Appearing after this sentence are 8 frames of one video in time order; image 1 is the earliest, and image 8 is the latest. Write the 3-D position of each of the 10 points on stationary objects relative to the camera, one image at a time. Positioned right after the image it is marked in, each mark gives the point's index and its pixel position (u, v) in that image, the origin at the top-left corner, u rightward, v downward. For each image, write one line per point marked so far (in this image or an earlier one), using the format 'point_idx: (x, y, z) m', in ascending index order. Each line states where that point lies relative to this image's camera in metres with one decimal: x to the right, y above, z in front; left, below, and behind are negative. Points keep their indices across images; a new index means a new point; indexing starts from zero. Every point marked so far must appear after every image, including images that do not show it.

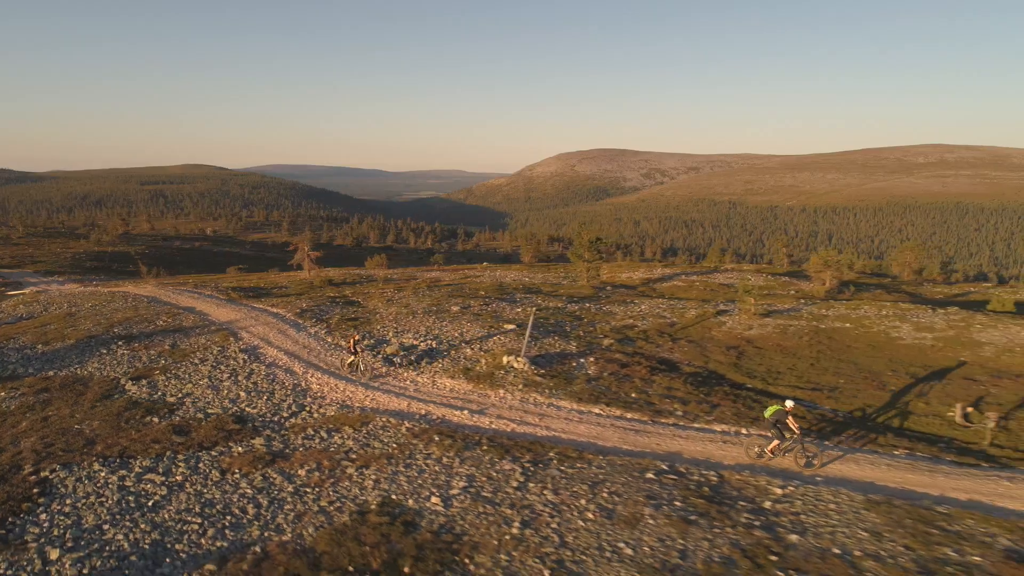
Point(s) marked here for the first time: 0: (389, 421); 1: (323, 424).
0: (-4.3, -4.6, +19.2) m
1: (-6.5, -4.7, +19.1) m
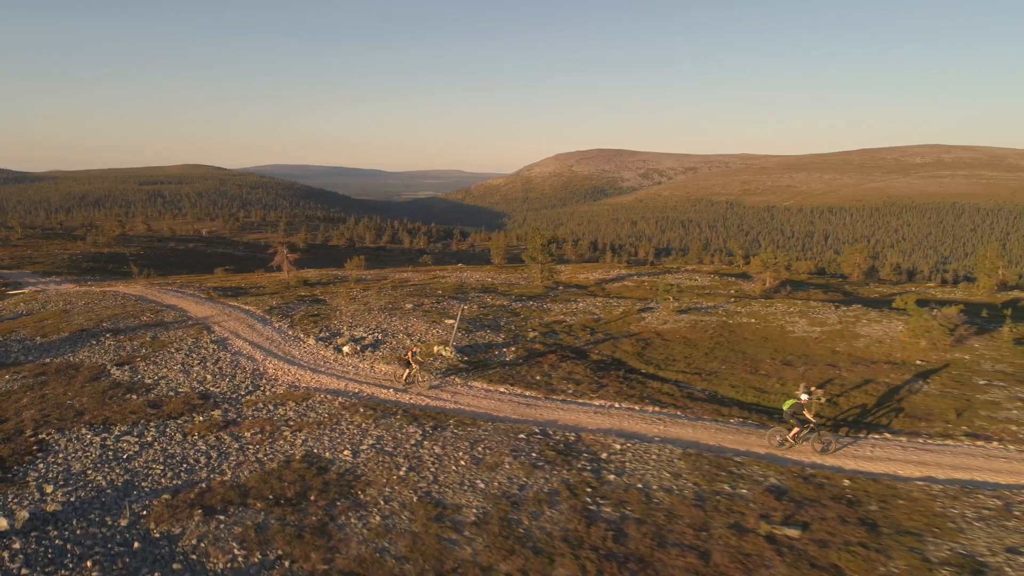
0: (-7.8, -4.6, +23.3) m
1: (-10.1, -4.6, +23.2) m
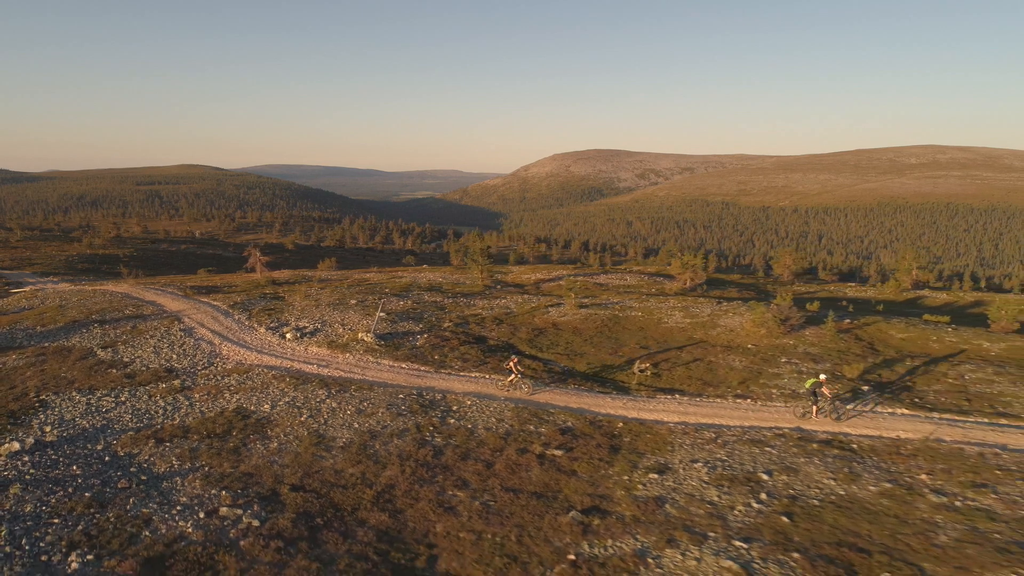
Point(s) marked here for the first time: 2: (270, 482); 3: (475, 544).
0: (-13.5, -4.5, +30.0) m
1: (-15.8, -4.5, +29.9) m
2: (-8.4, -6.7, +19.3) m
3: (-1.1, -7.5, +16.4) m
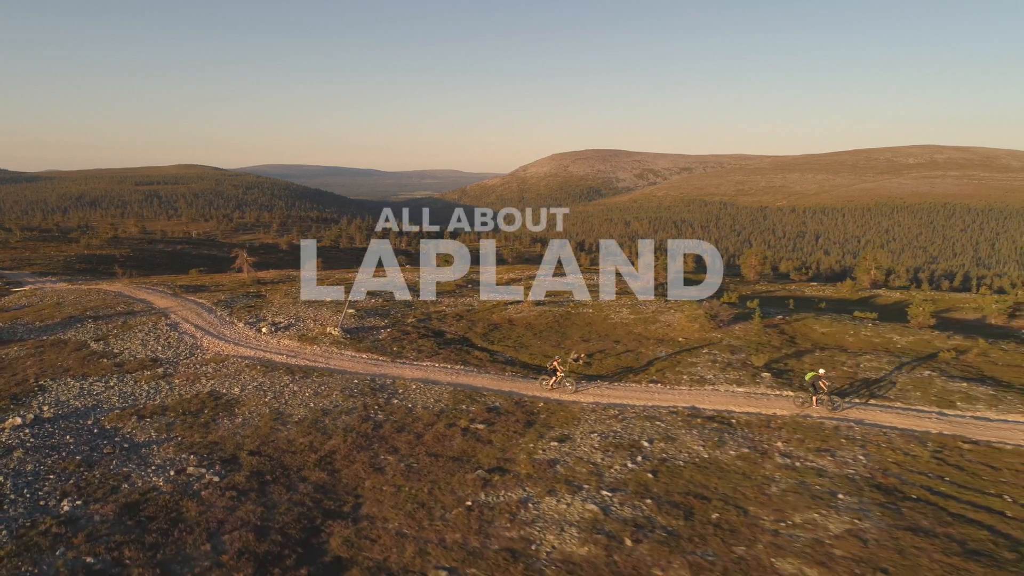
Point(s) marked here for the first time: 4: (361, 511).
0: (-16.7, -4.4, +33.7) m
1: (-19.0, -4.4, +33.6) m
2: (-11.7, -6.6, +23.0) m
3: (-4.3, -7.4, +20.1) m
4: (-5.2, -7.7, +19.2) m
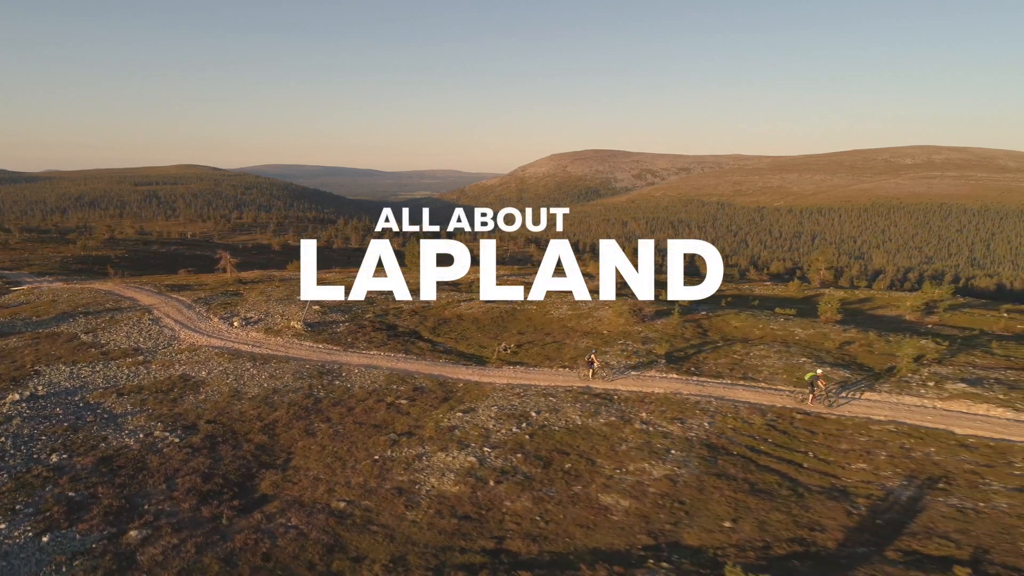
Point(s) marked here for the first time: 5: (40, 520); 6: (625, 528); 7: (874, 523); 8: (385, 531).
0: (-21.2, -4.3, +38.5) m
1: (-23.4, -4.3, +38.5) m
2: (-16.1, -6.5, +27.9) m
3: (-8.7, -7.3, +25.0) m
4: (-9.7, -7.6, +24.1) m
5: (-16.6, -8.1, +19.5) m
6: (+4.0, -8.5, +19.7) m
7: (+12.8, -8.3, +19.7) m
8: (-4.5, -8.5, +19.6) m
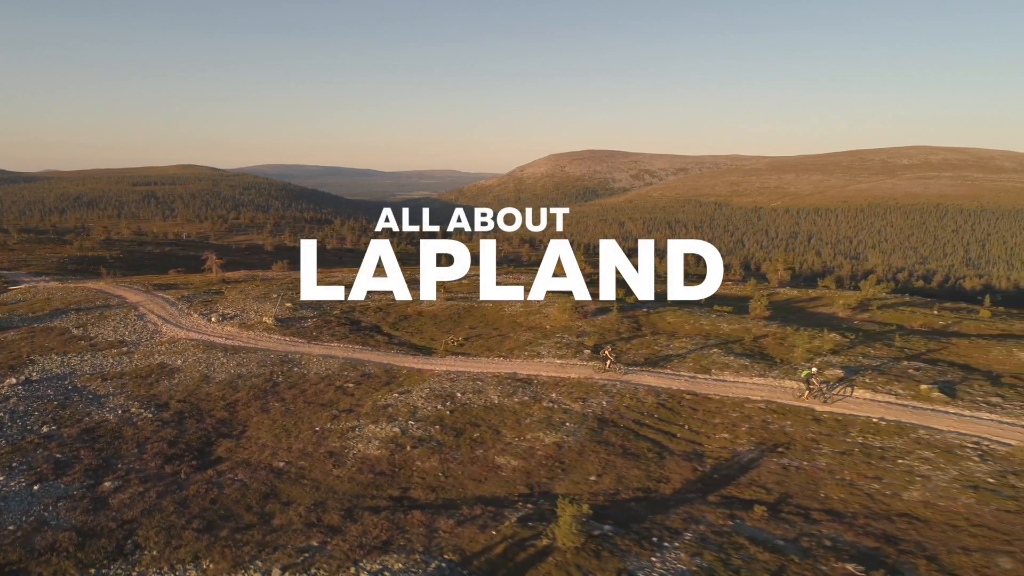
0: (-25.3, -4.1, +43.0) m
1: (-27.6, -4.2, +42.9) m
2: (-20.2, -6.4, +32.3) m
3: (-12.9, -7.2, +29.5) m
4: (-13.8, -7.5, +28.5) m
5: (-20.8, -8.0, +24.0) m
6: (-0.1, -8.4, +24.2) m
7: (+8.6, -8.2, +24.1) m
8: (-8.6, -8.4, +24.0) m
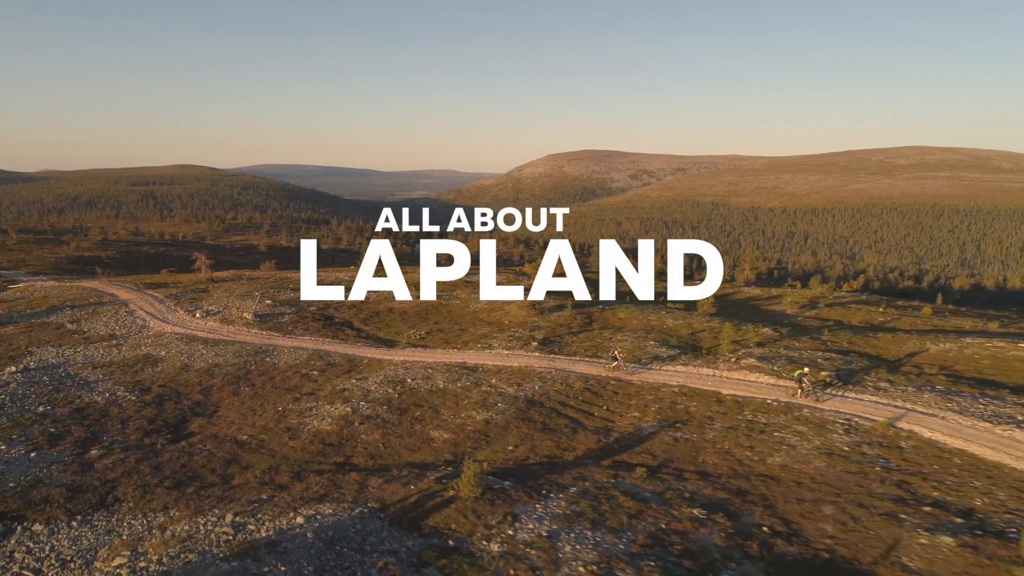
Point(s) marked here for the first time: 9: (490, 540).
0: (-29.0, -4.0, +47.0) m
1: (-31.2, -4.1, +46.9) m
2: (-23.9, -6.3, +36.4) m
3: (-16.5, -7.1, +33.5) m
4: (-17.5, -7.3, +32.6) m
5: (-24.4, -7.9, +28.0) m
6: (-3.7, -8.3, +28.2) m
7: (+5.0, -8.1, +28.2) m
8: (-12.3, -8.3, +28.1) m
9: (-0.8, -9.0, +19.8) m
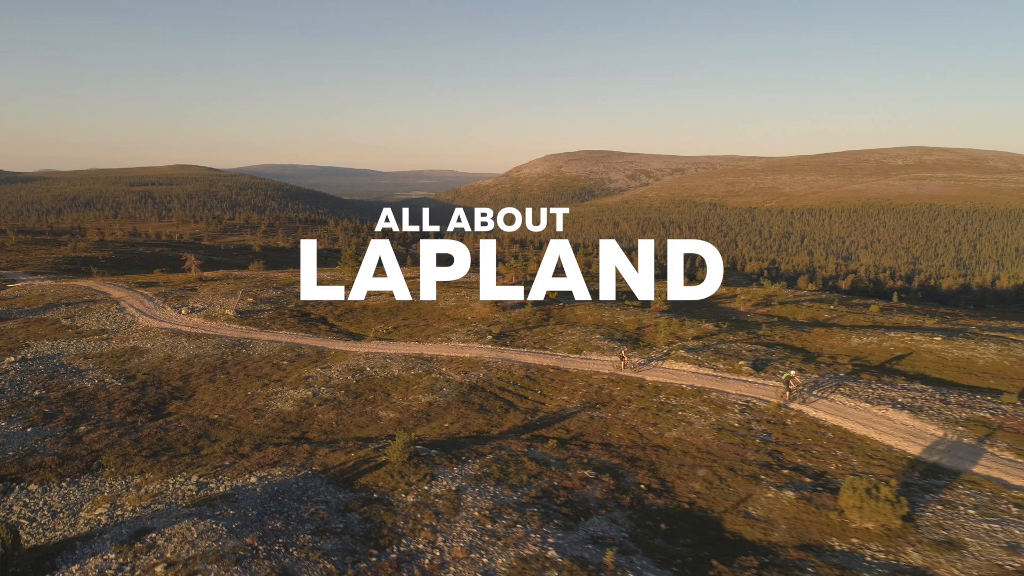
0: (-32.7, -3.8, +51.1) m
1: (-35.0, -3.9, +51.0) m
2: (-27.6, -6.1, +40.4) m
3: (-20.3, -6.9, +37.6) m
4: (-21.2, -7.2, +36.7) m
5: (-28.2, -7.7, +32.0) m
6: (-7.5, -8.1, +32.3) m
7: (+1.3, -7.9, +32.3) m
8: (-16.0, -8.1, +32.2) m
9: (-4.5, -8.9, +23.9) m
